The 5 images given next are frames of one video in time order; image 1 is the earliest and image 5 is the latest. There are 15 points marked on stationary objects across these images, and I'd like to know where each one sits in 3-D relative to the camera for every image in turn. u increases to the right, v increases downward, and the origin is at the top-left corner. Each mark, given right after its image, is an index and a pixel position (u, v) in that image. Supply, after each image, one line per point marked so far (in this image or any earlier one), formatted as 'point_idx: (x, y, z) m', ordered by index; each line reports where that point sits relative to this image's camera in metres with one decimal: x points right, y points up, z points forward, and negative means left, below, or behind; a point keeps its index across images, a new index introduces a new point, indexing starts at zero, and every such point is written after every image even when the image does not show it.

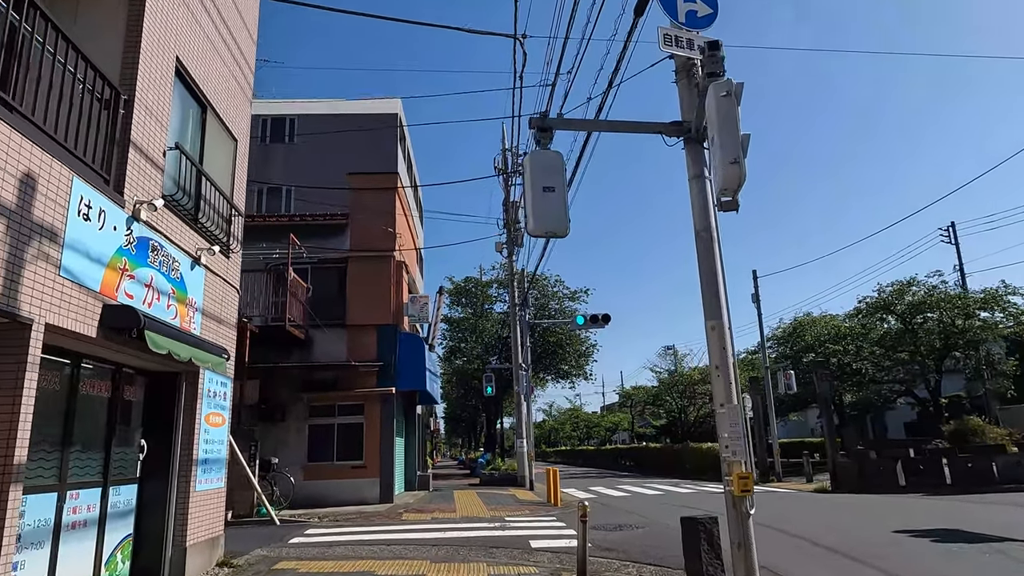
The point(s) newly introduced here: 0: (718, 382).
0: (+1.8, -0.8, +5.9) m
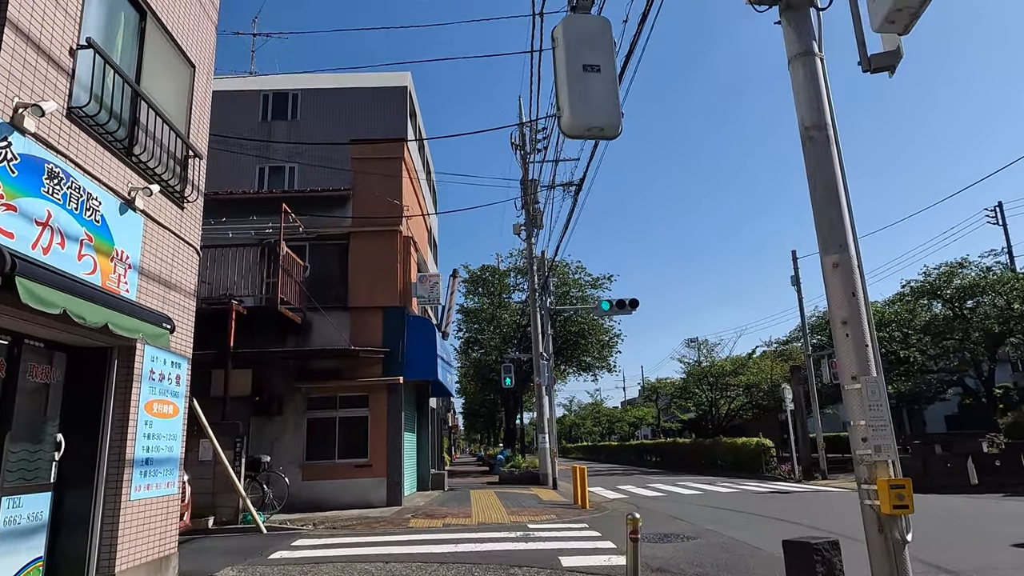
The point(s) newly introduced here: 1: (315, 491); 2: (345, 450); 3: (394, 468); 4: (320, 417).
0: (+2.0, -0.3, +4.0) m
1: (-4.3, -4.4, +14.4) m
2: (-3.7, -3.6, +14.7) m
3: (-2.6, -4.0, +14.5) m
4: (-4.3, -2.9, +14.8) m
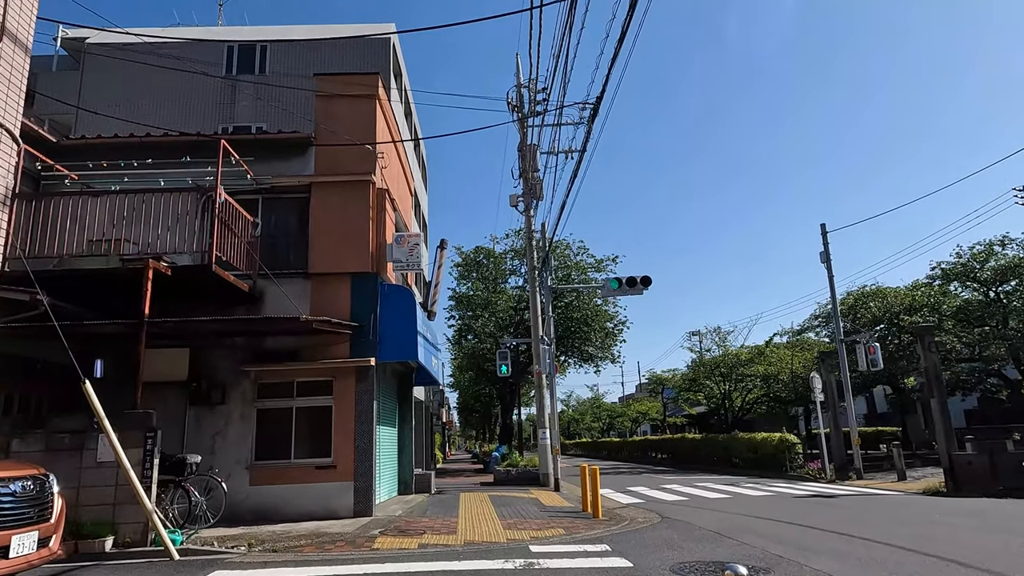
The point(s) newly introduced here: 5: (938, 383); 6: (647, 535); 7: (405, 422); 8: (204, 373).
0: (+2.0, +0.3, +1.2) m
1: (-4.3, -3.7, +11.6) m
2: (-3.7, -2.9, +12.0) m
3: (-2.6, -3.2, +11.8) m
4: (-4.4, -2.2, +12.1) m
5: (+10.8, -2.4, +16.8) m
6: (+2.0, -3.6, +9.8) m
7: (-2.8, -3.5, +17.3) m
8: (-5.6, -1.5, +12.0) m
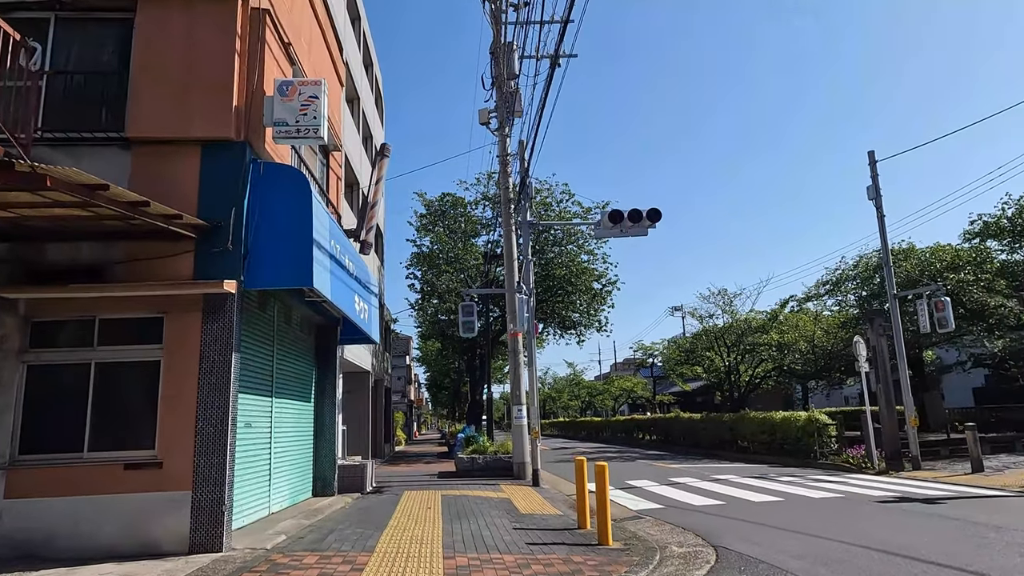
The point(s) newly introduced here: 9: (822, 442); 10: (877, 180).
0: (+2.0, +1.3, -3.6) m
1: (-4.8, -2.3, +6.6) m
2: (-4.2, -1.5, +7.0) m
3: (-3.1, -1.9, +6.8) m
4: (-4.8, -0.8, +7.0) m
5: (+10.2, -1.0, +12.3) m
6: (+1.6, -2.4, +5.0) m
7: (-3.5, -2.0, +12.3) m
8: (-6.0, -0.1, +6.9) m
9: (+9.0, -4.5, +19.3) m
10: (+10.0, +3.0, +18.2) m
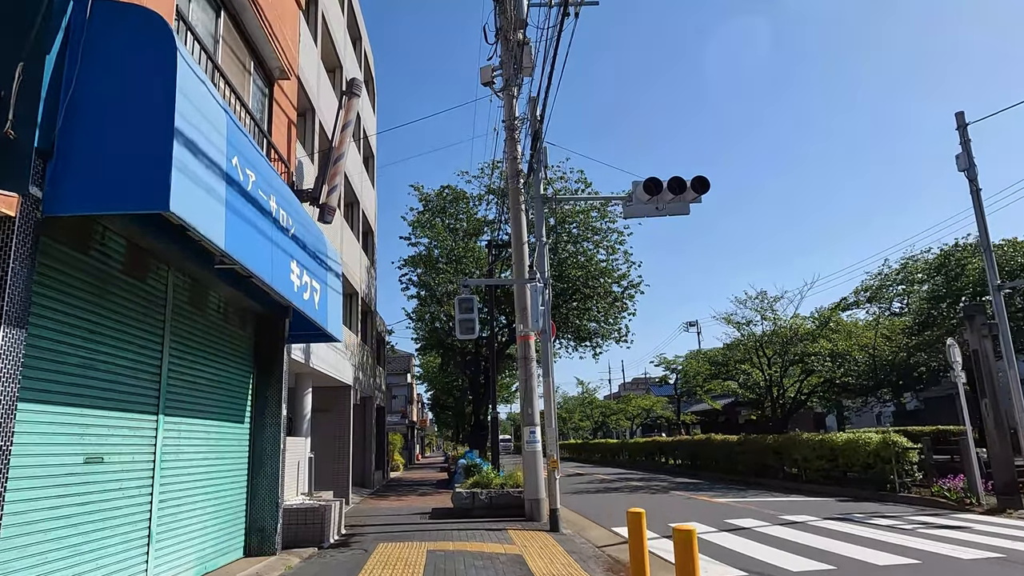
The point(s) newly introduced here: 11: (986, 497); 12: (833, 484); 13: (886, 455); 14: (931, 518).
0: (+2.0, +2.1, -7.0) m
1: (-4.7, -1.8, +3.2) m
2: (-4.1, -1.0, +3.6) m
3: (-3.0, -1.4, +3.5) m
4: (-4.7, -0.3, +3.7) m
5: (+10.3, -0.7, +8.9) m
6: (+1.7, -1.8, +1.6) m
7: (-3.3, -1.7, +8.9) m
8: (-5.9, +0.3, +3.6) m
9: (+9.3, -4.3, +15.8) m
10: (+10.2, +3.2, +14.8) m
11: (+9.8, -4.3, +13.6) m
12: (+8.7, -5.3, +18.0) m
13: (+9.1, -4.0, +16.0) m
14: (+7.6, -4.2, +12.1) m
